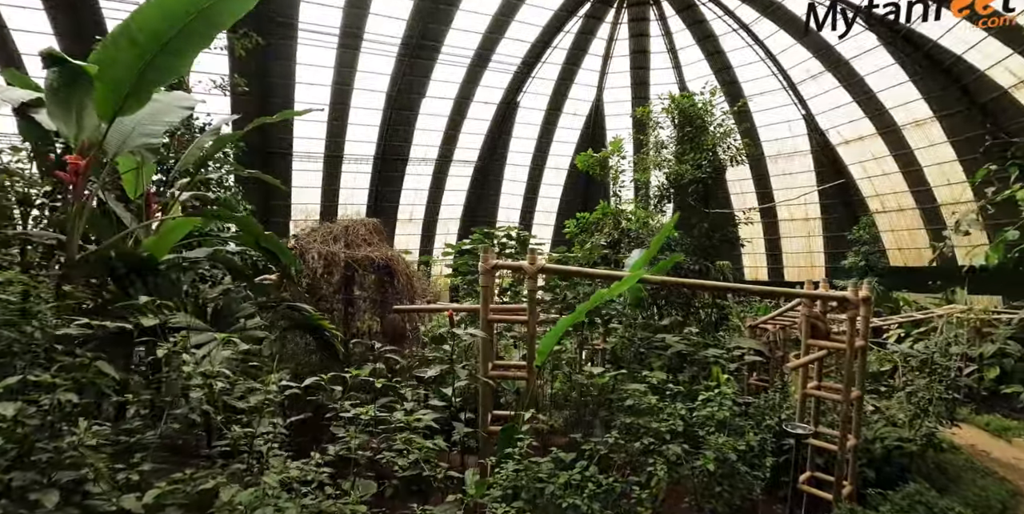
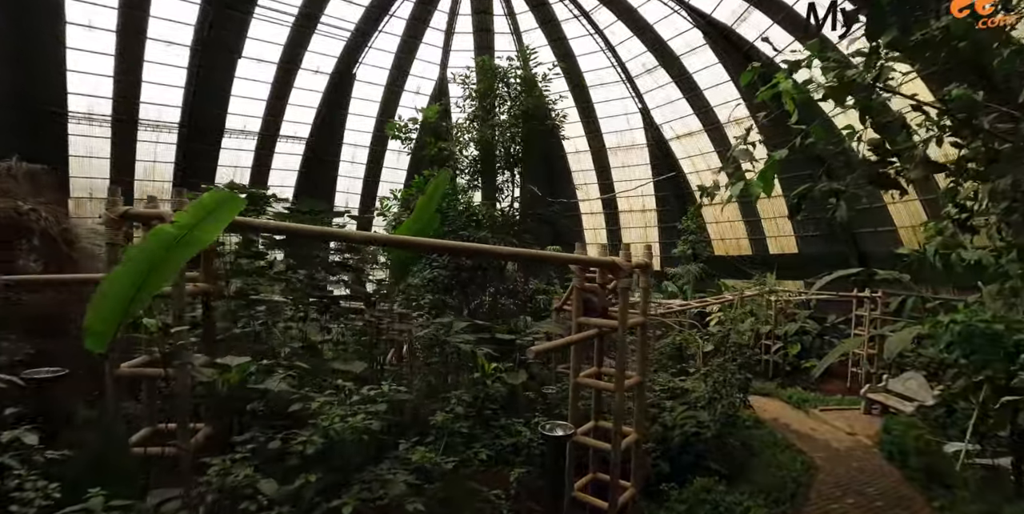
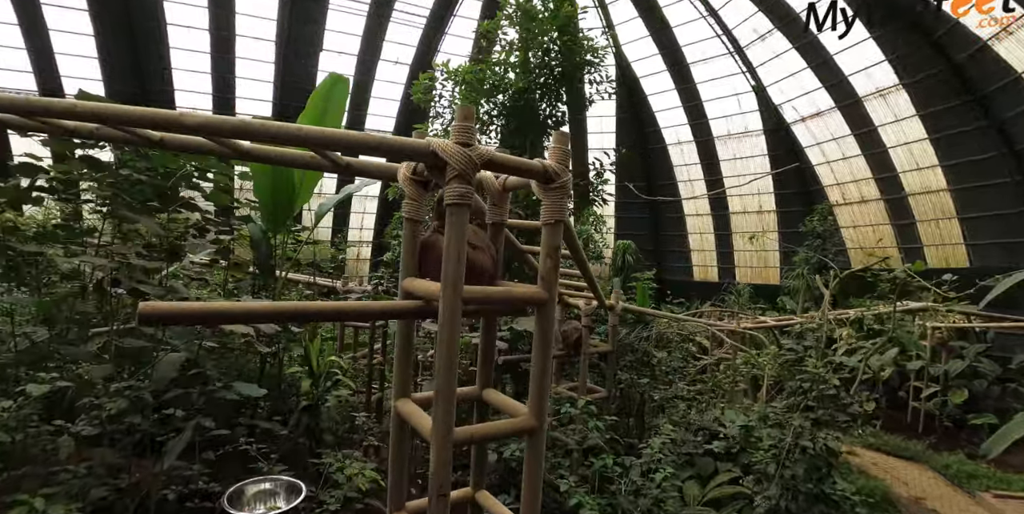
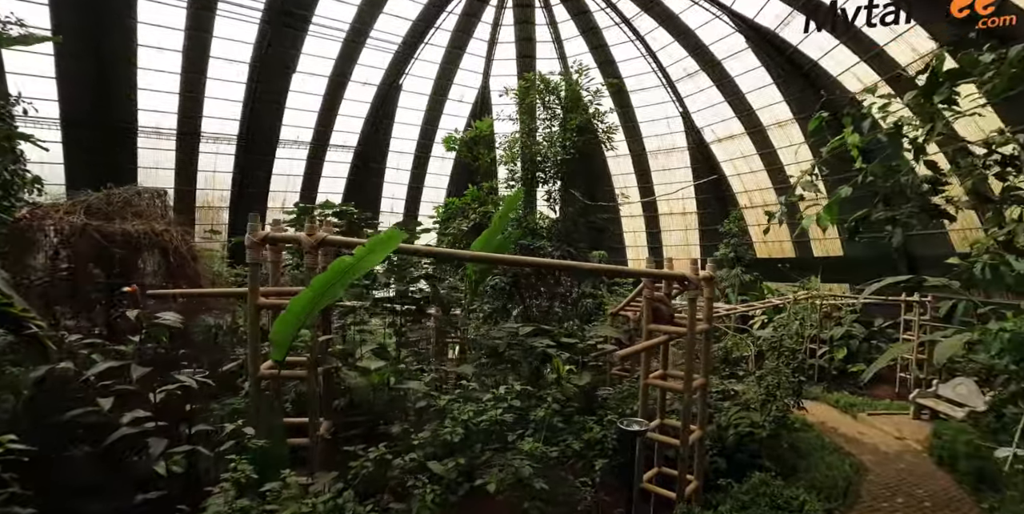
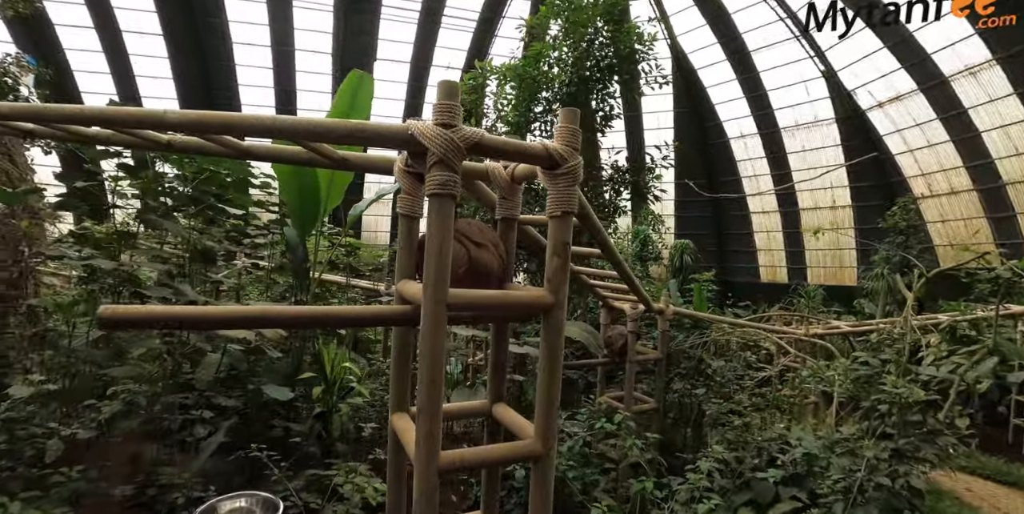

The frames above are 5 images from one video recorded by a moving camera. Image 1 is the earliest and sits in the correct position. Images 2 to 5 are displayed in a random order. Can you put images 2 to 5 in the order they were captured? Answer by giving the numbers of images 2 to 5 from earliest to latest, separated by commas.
4, 2, 3, 5
